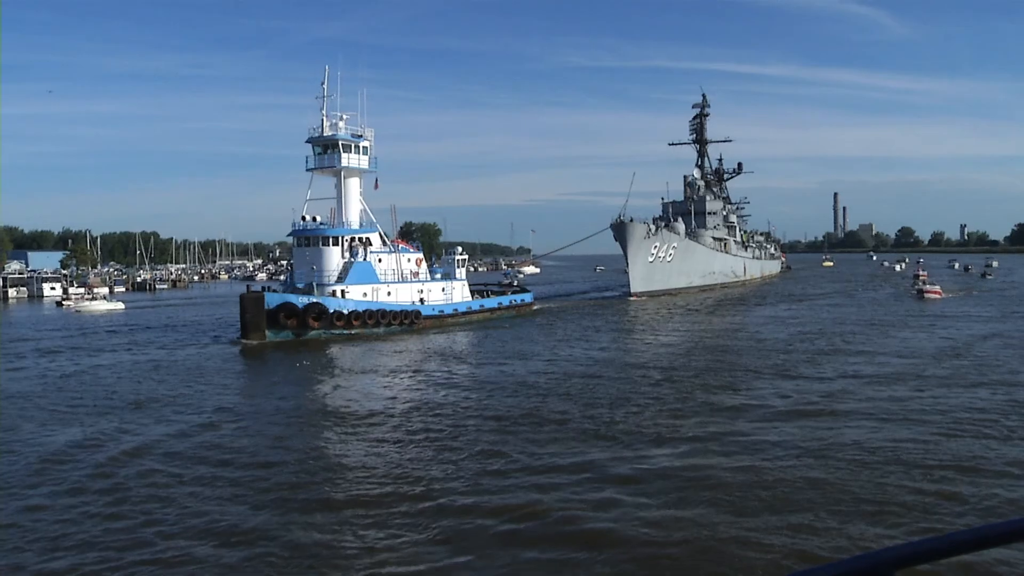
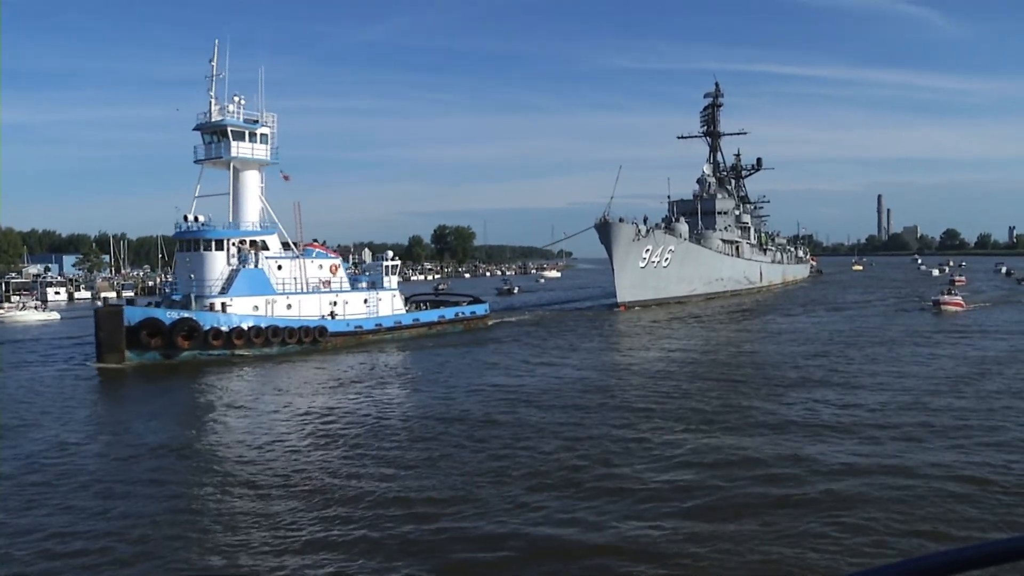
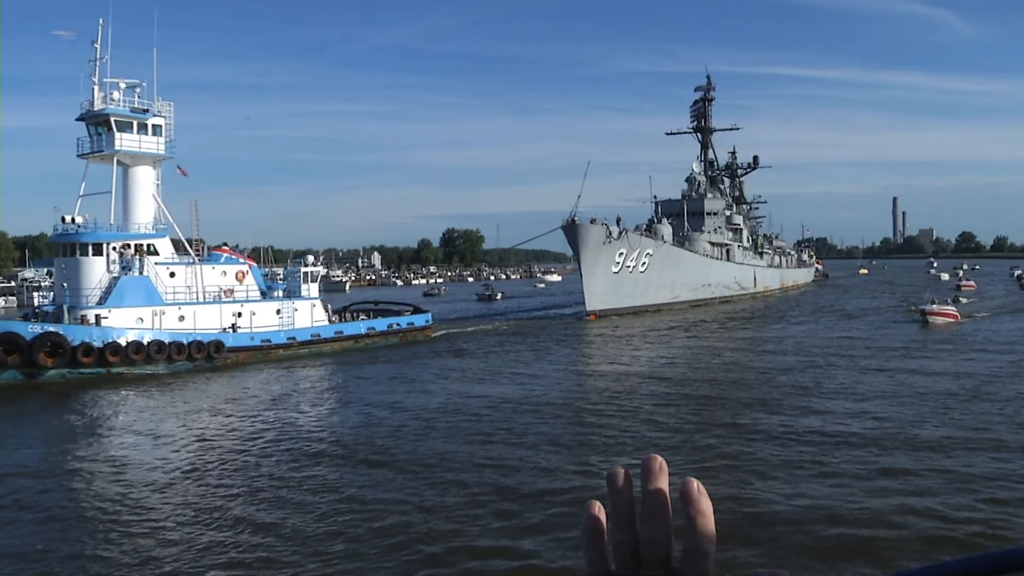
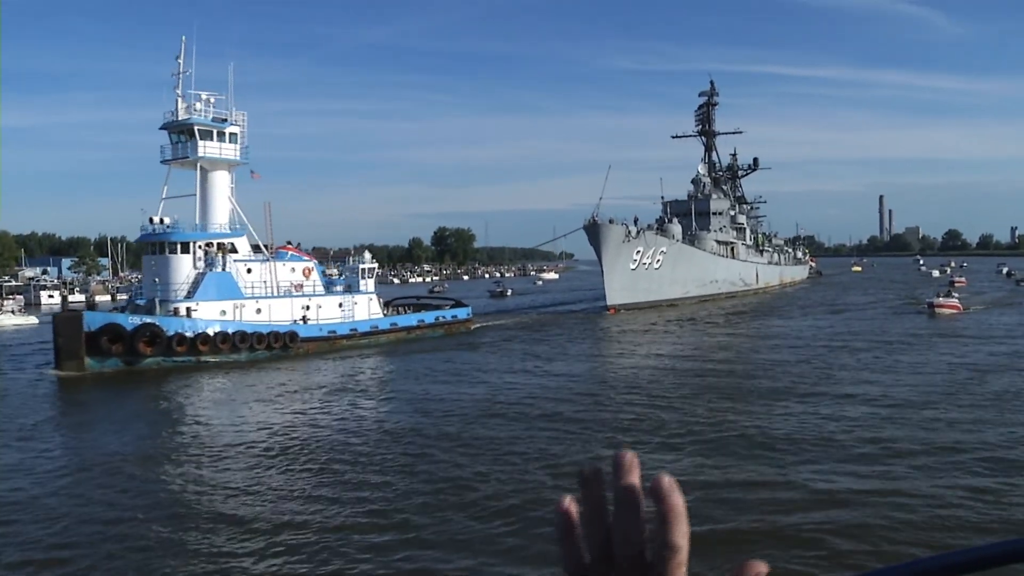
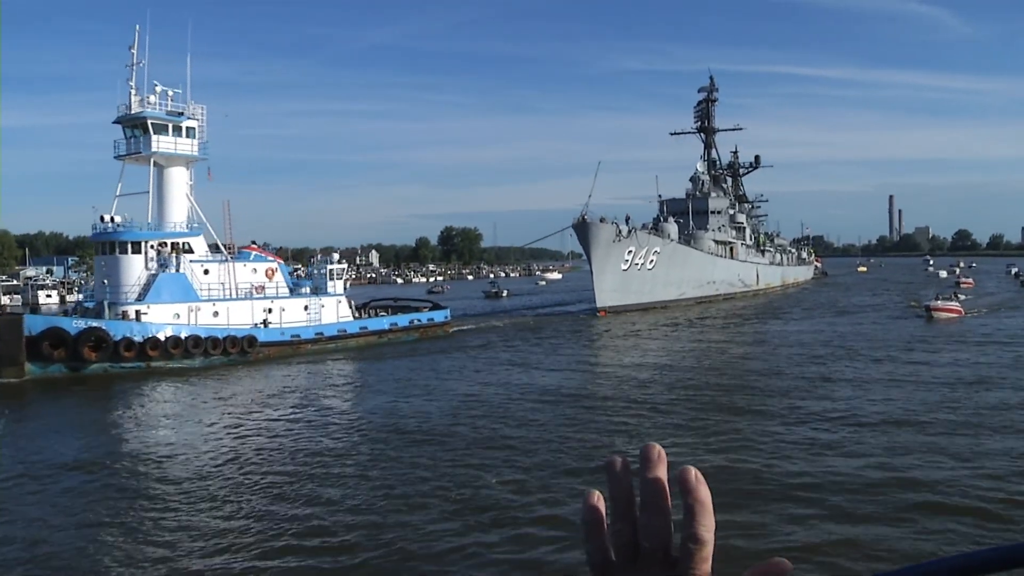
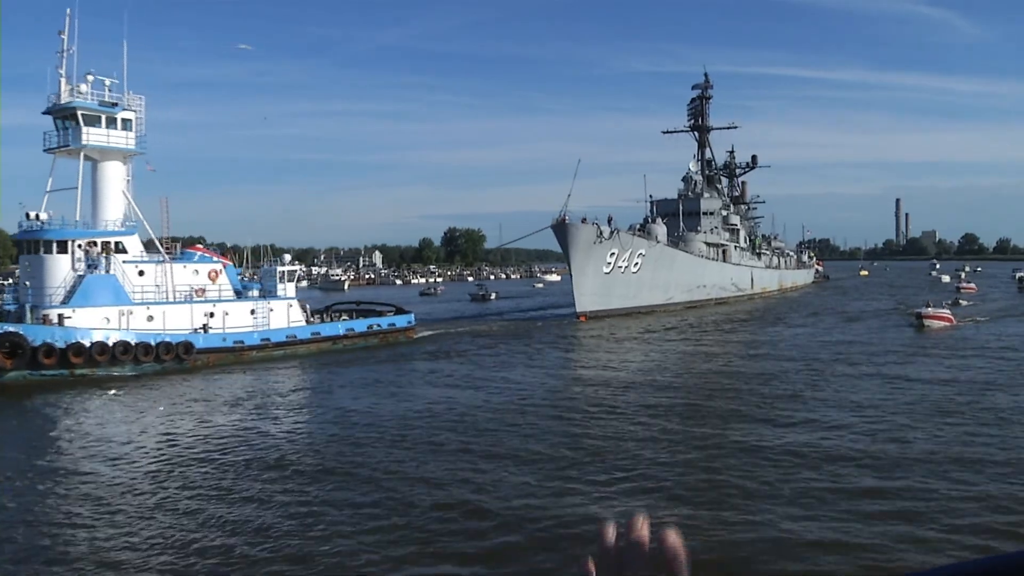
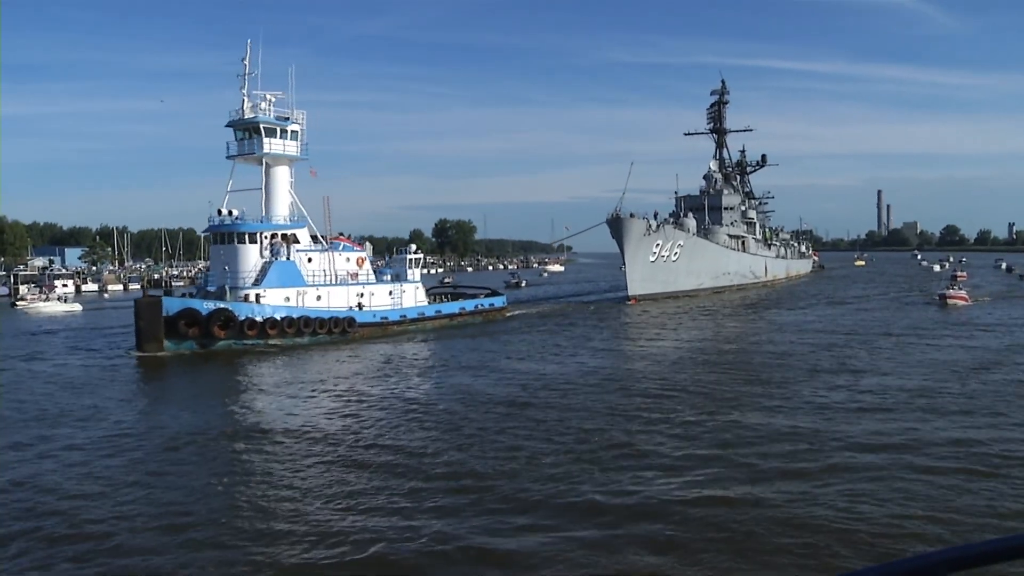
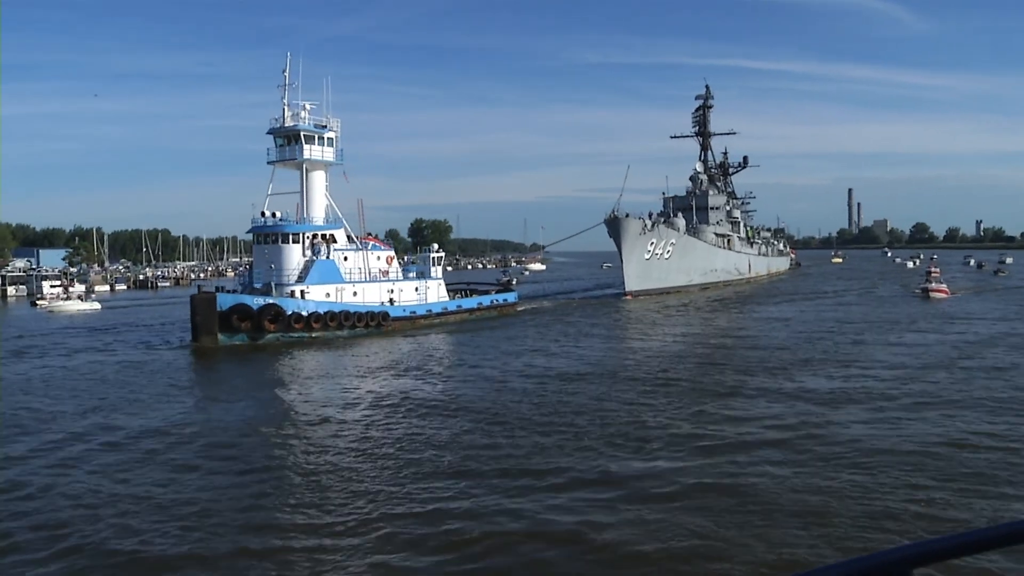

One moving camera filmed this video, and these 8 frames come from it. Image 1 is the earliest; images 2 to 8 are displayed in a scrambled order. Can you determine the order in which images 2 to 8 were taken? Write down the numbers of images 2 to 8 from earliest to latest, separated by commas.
8, 7, 2, 4, 5, 3, 6
